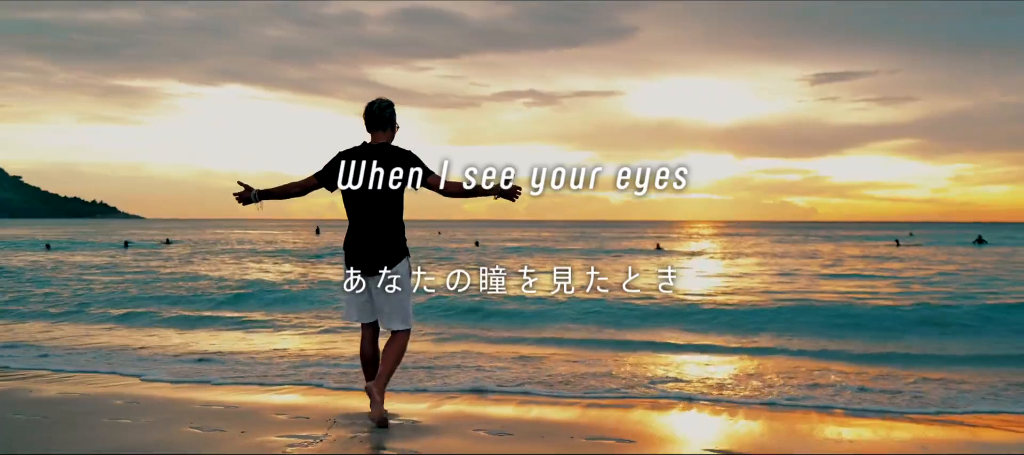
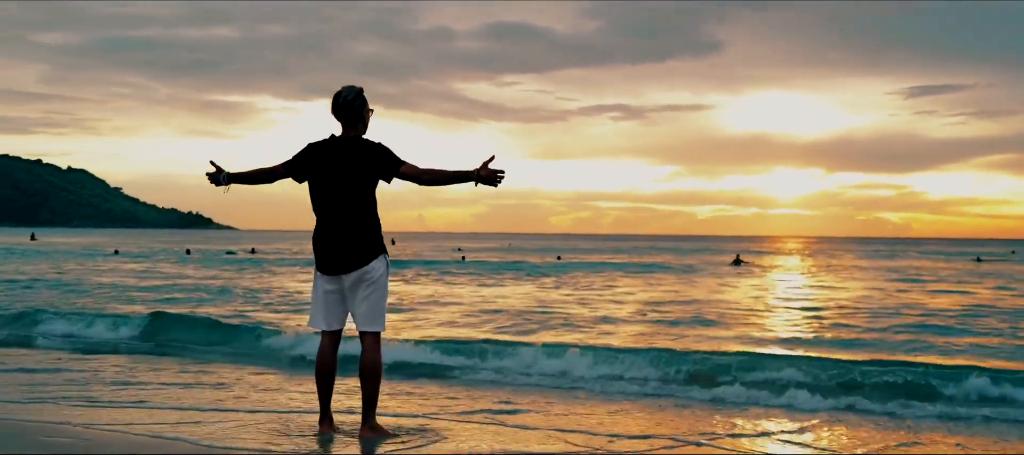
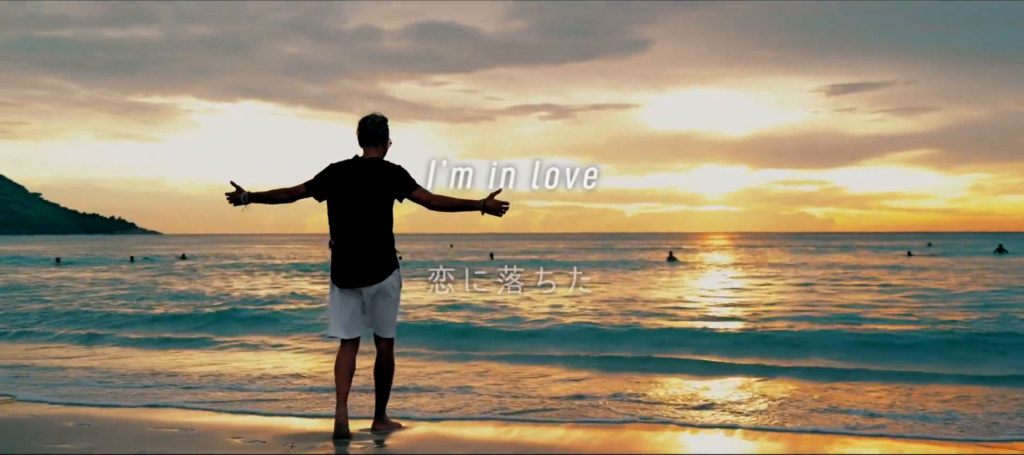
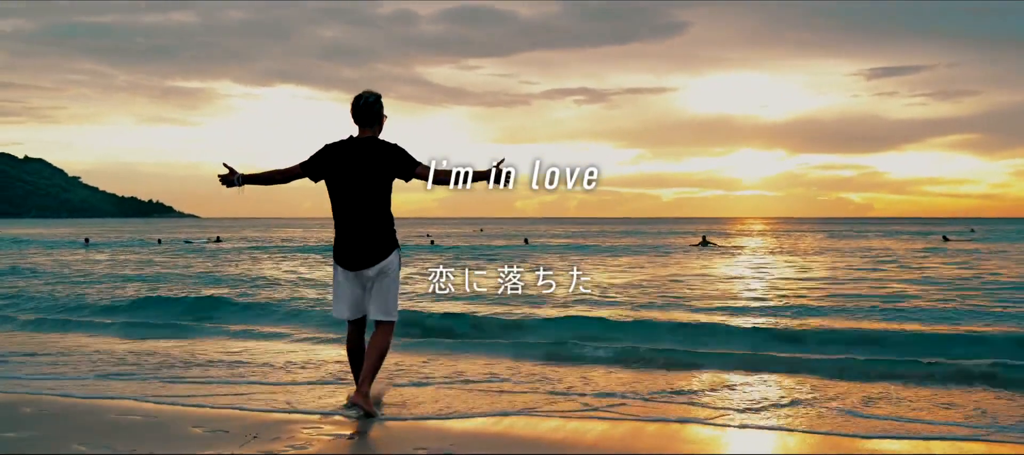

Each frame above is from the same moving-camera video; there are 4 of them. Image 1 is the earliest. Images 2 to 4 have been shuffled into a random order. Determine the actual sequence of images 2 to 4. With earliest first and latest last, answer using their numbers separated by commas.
3, 4, 2
